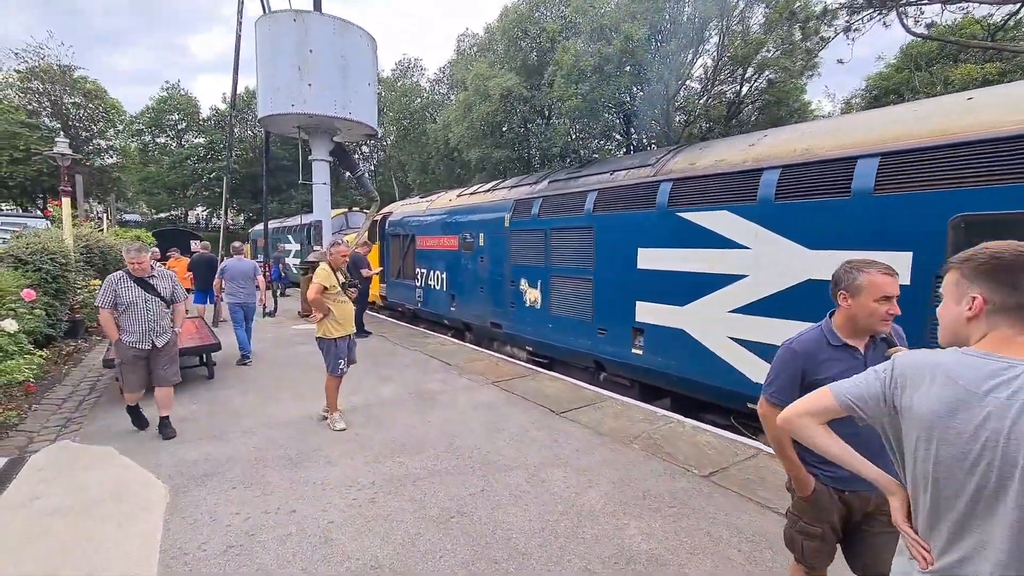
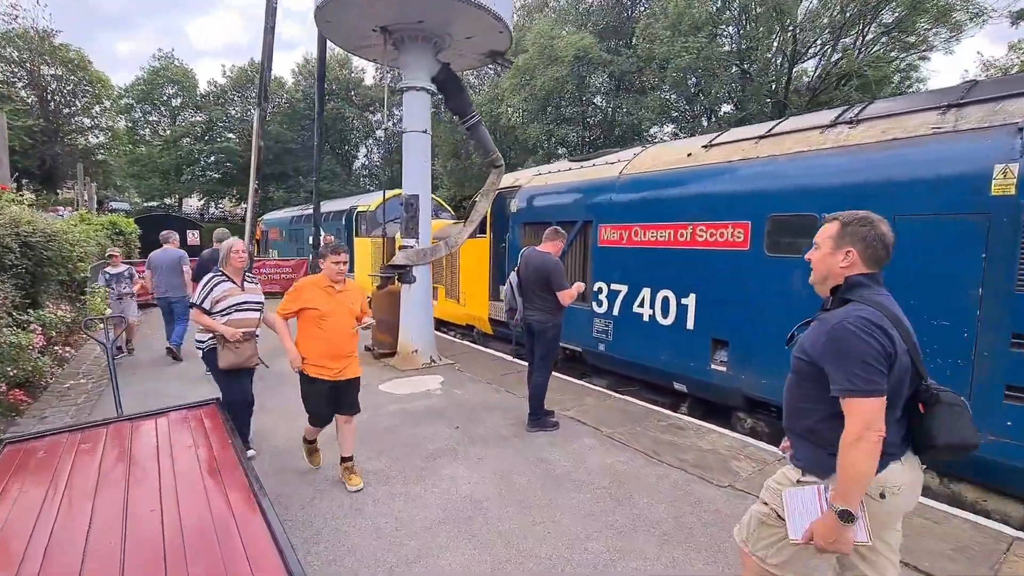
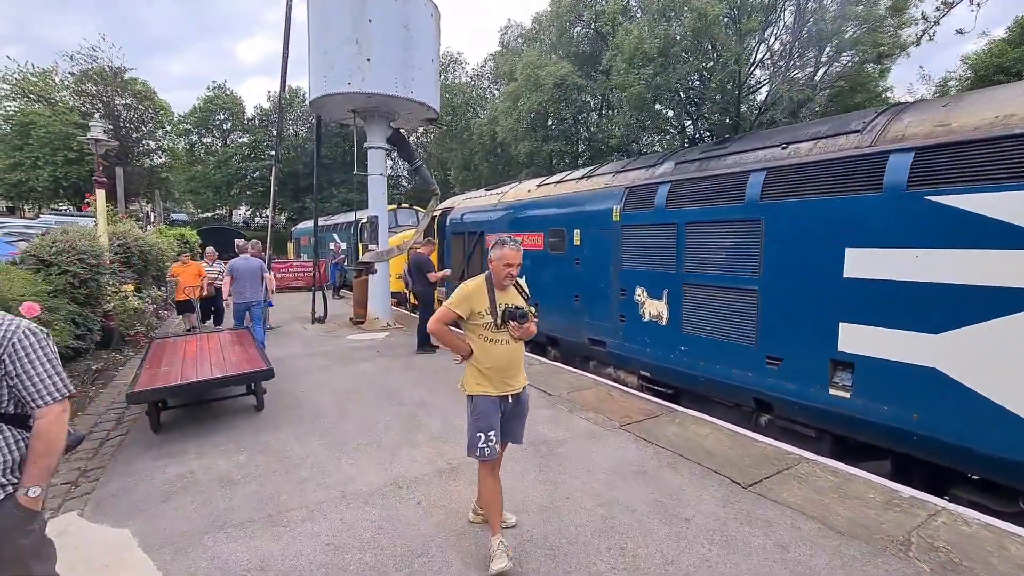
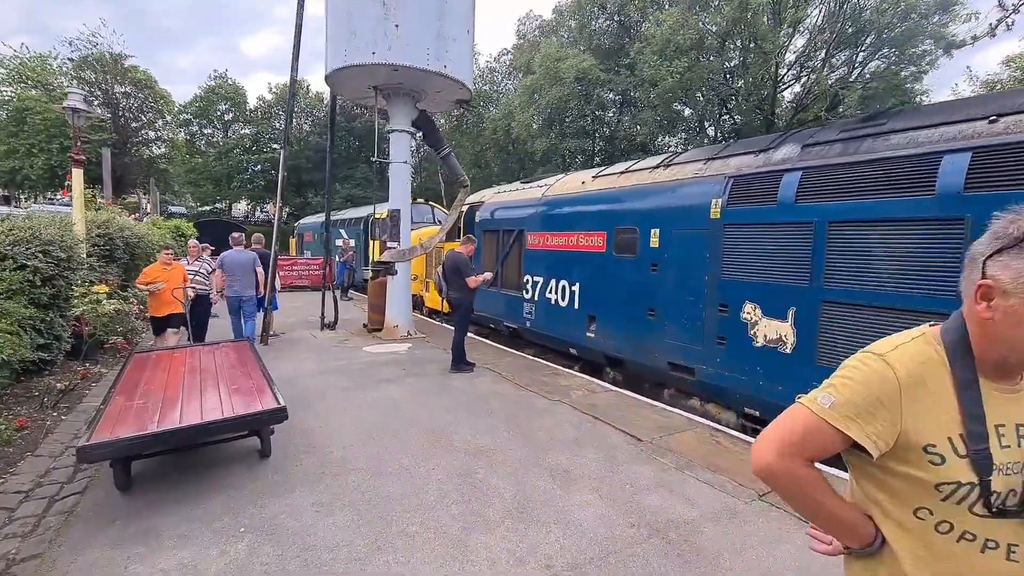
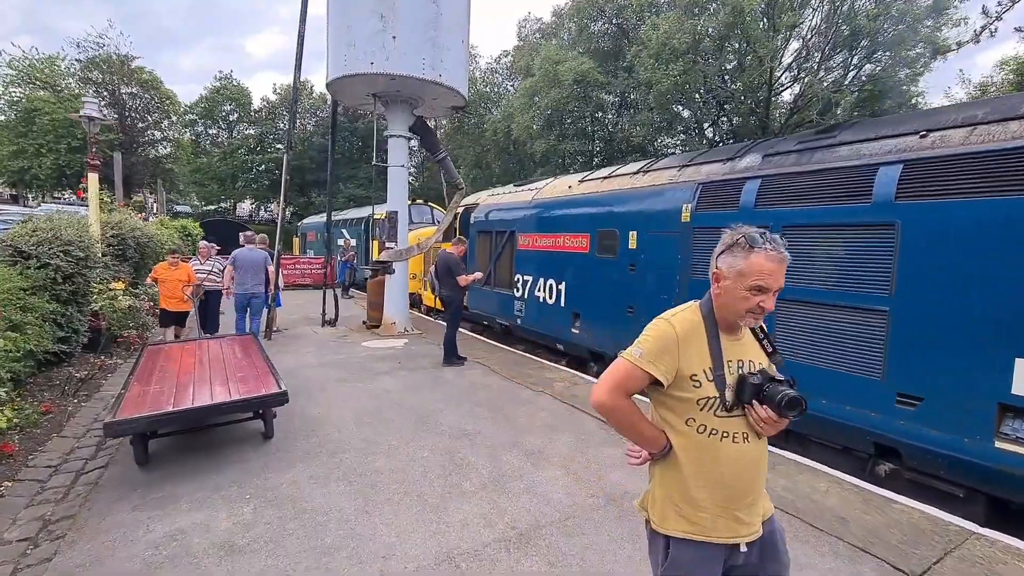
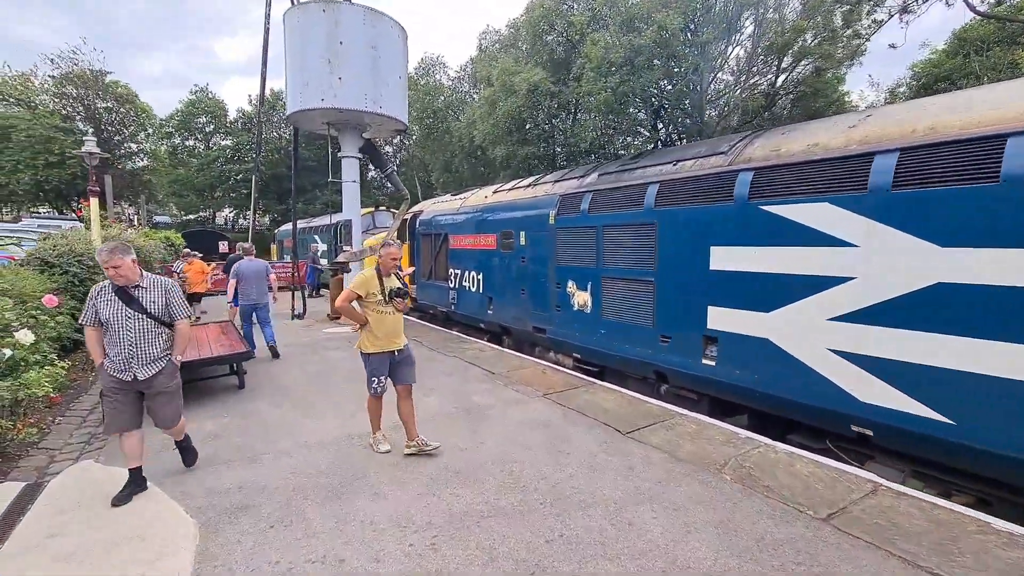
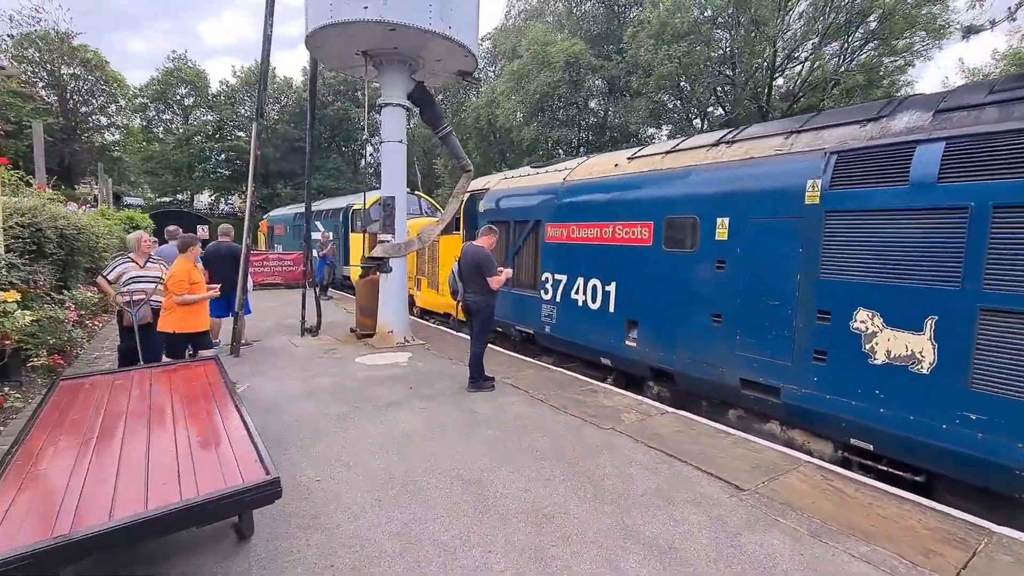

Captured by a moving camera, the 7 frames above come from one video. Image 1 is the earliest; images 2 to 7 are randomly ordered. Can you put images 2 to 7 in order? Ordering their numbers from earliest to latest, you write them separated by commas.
6, 3, 5, 4, 7, 2
